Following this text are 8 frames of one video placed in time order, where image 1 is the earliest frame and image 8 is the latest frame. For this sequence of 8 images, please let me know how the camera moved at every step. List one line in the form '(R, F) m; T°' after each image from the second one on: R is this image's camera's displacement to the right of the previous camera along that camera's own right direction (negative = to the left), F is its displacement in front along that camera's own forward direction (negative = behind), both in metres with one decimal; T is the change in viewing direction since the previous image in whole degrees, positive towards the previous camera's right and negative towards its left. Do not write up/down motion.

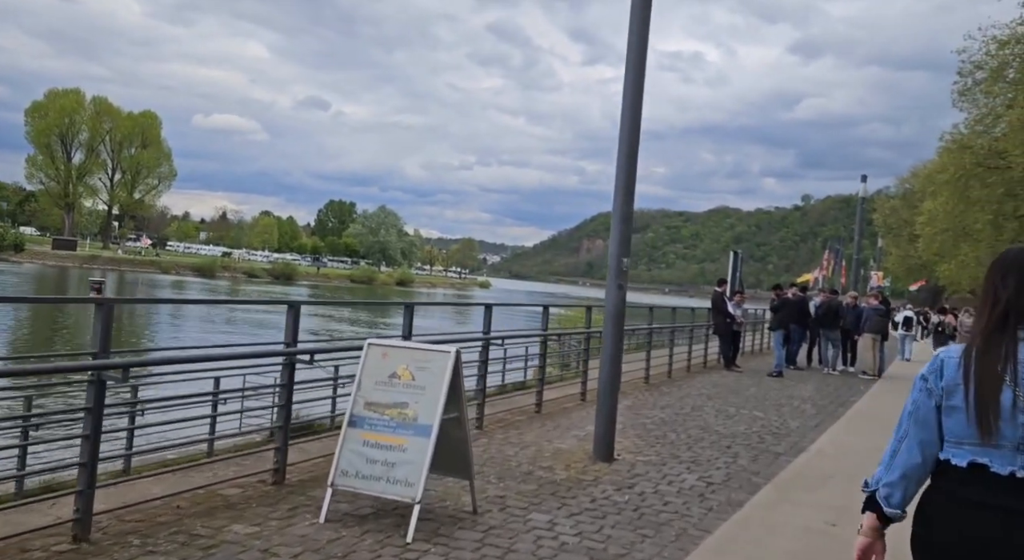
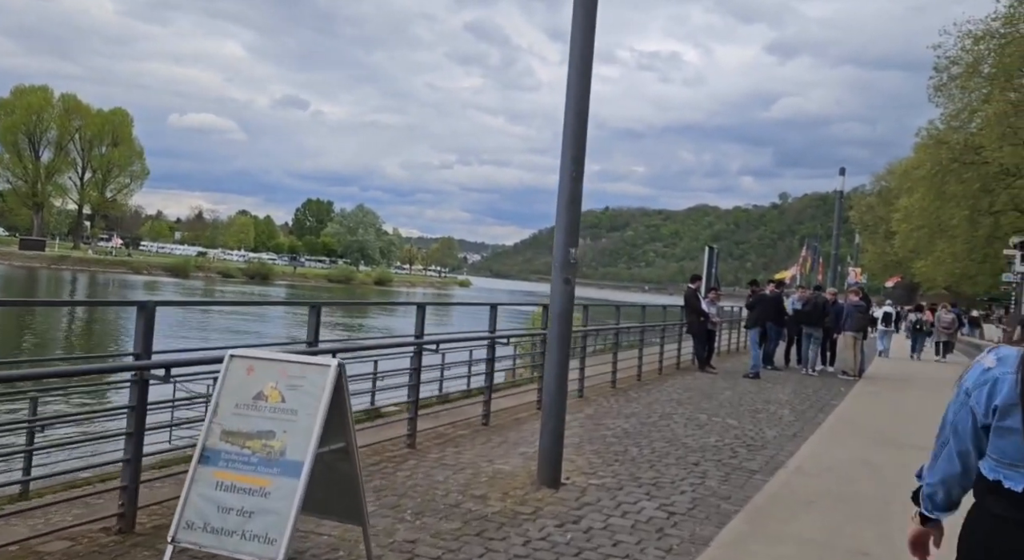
(+0.3, +0.9) m; +1°
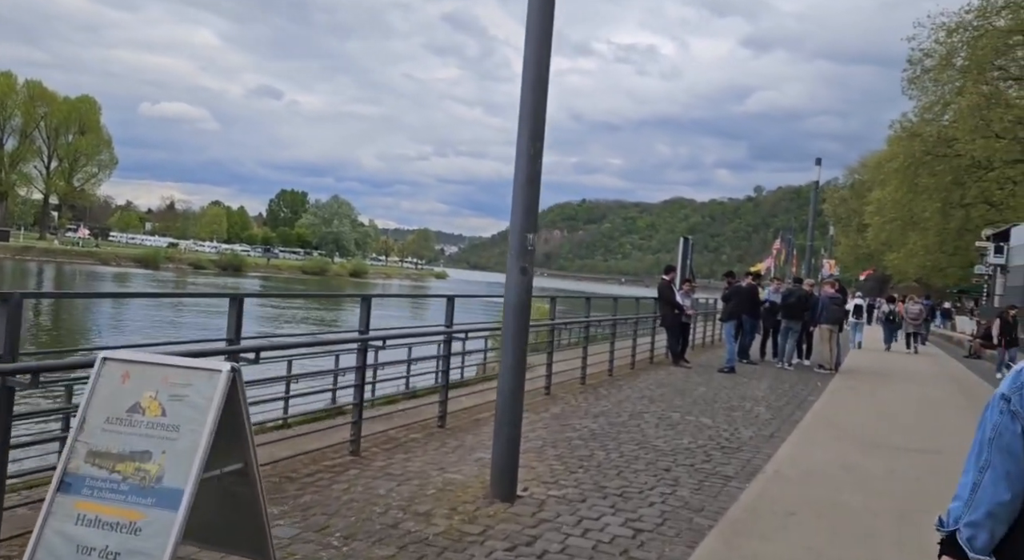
(+0.1, +0.6) m; +2°
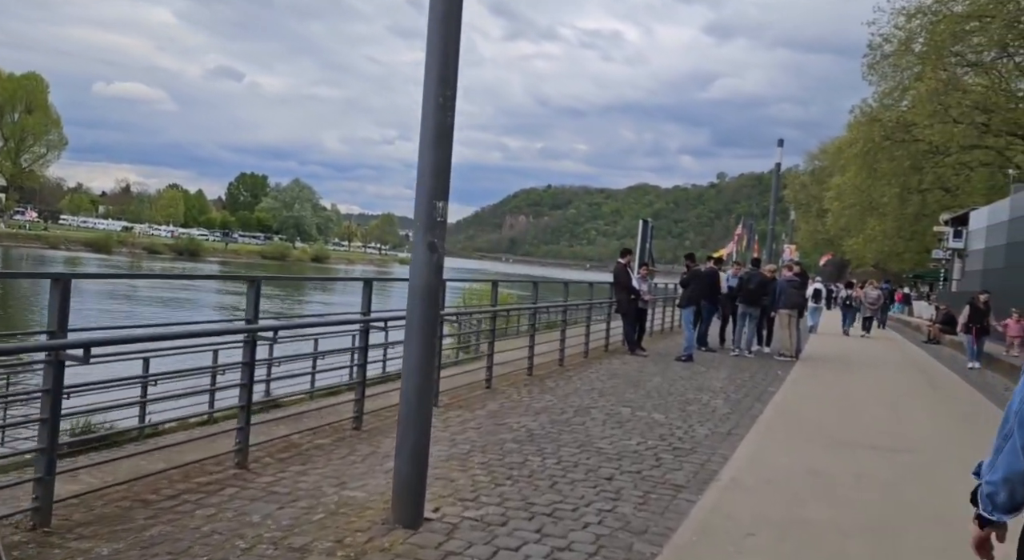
(+0.3, +0.8) m; +2°
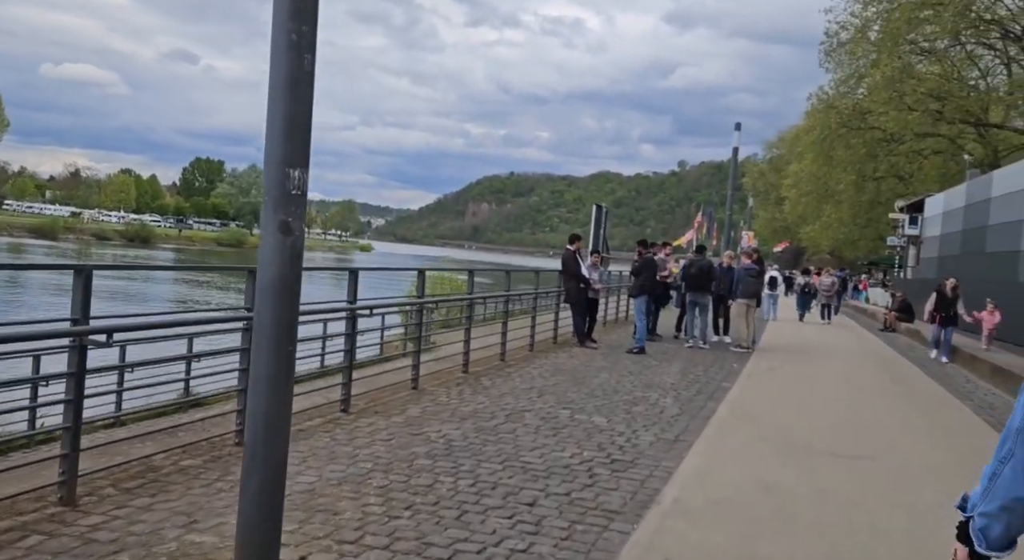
(+0.3, +0.9) m; +3°
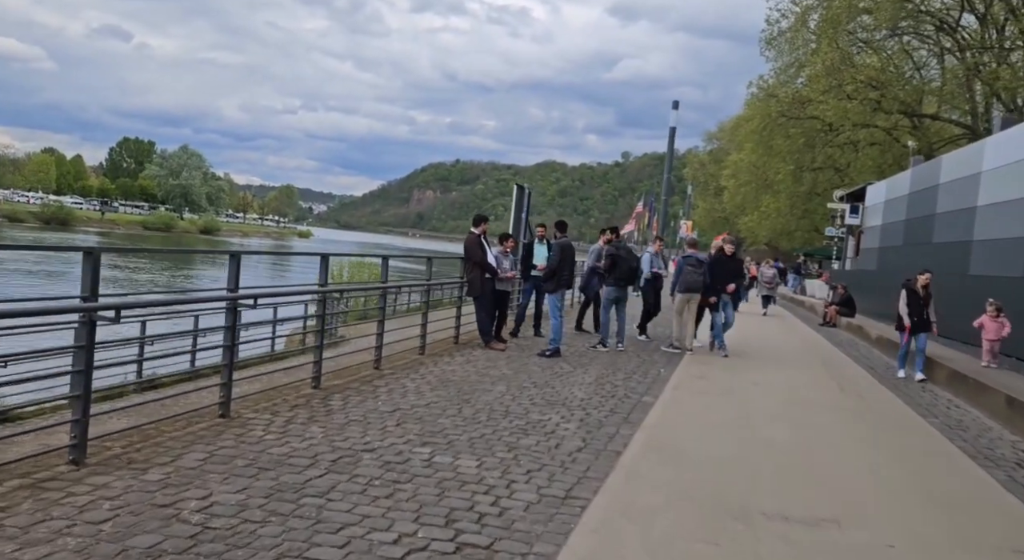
(+0.7, +2.1) m; +4°
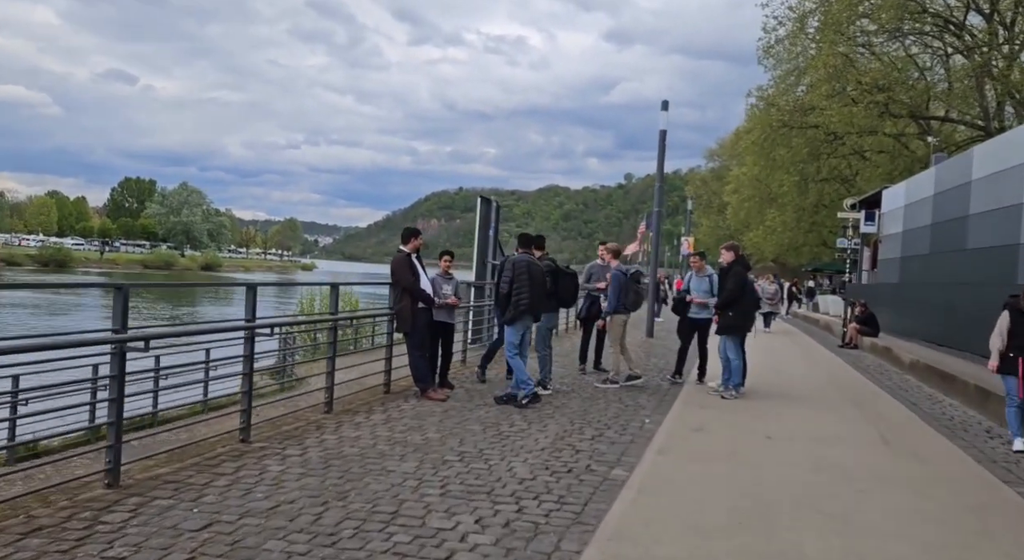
(+0.7, +2.5) m; 0°
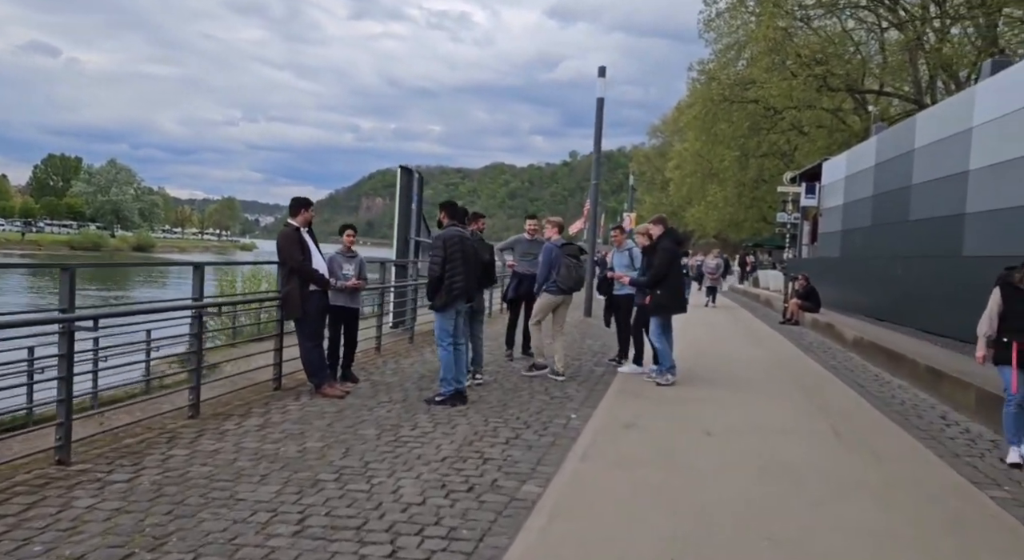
(+0.4, +1.2) m; +4°
